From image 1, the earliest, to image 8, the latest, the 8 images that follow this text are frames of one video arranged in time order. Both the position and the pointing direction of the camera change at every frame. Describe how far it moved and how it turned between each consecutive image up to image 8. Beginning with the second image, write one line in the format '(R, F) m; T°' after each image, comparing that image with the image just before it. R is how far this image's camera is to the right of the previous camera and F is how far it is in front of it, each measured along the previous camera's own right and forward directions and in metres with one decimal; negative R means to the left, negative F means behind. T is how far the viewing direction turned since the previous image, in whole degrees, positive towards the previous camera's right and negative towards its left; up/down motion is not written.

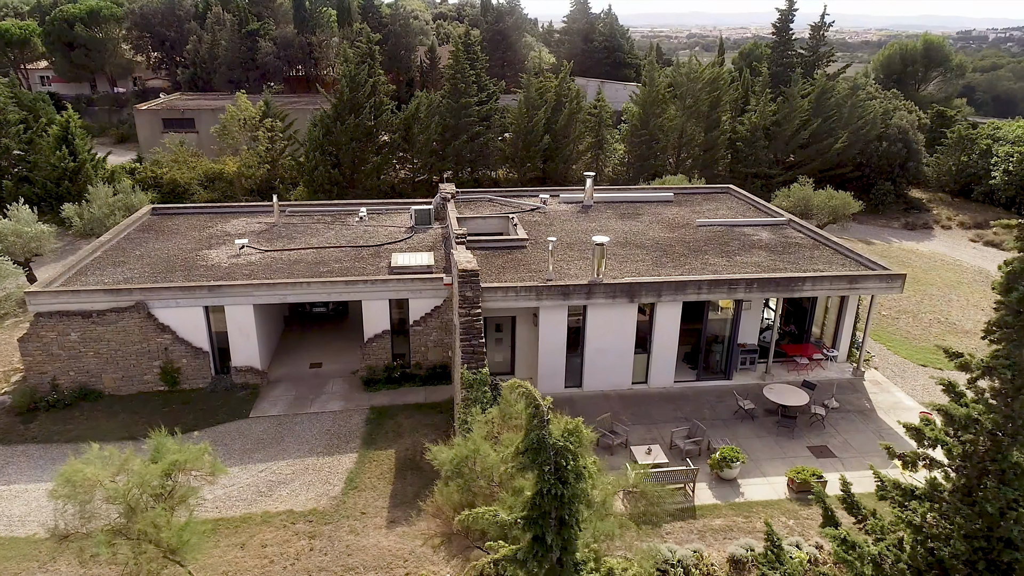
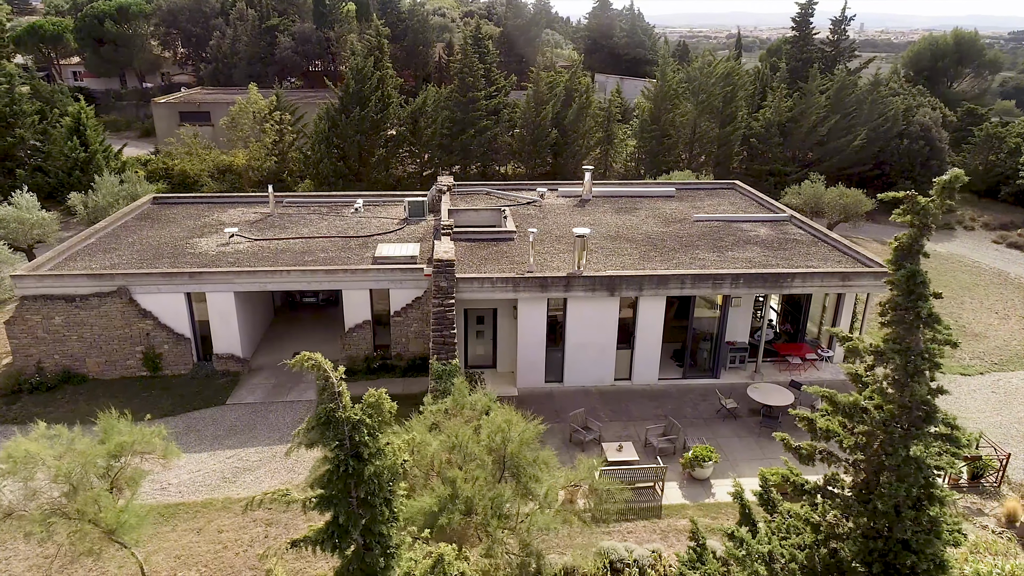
(+1.3, +0.3) m; -3°
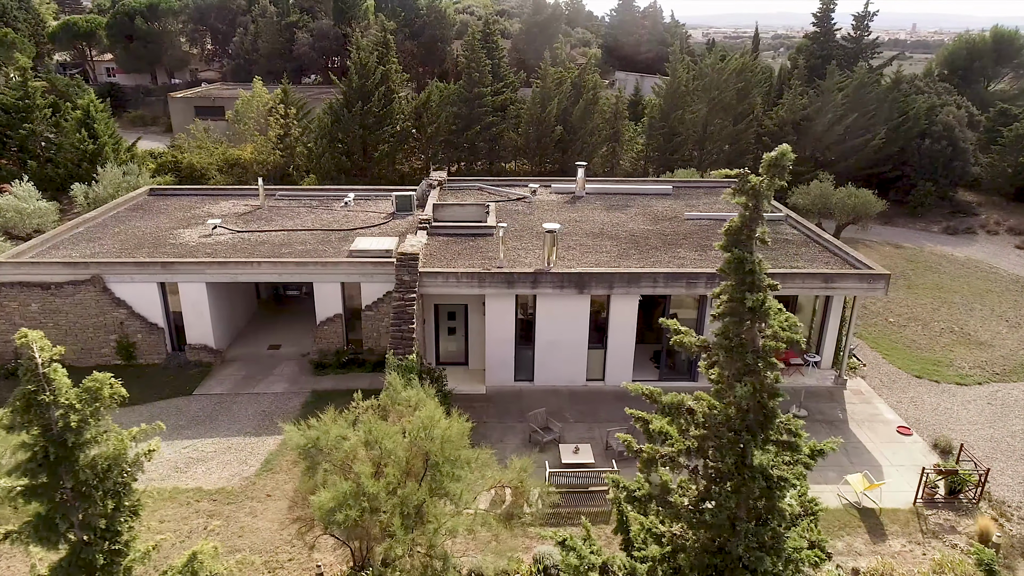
(+1.6, +0.4) m; -3°
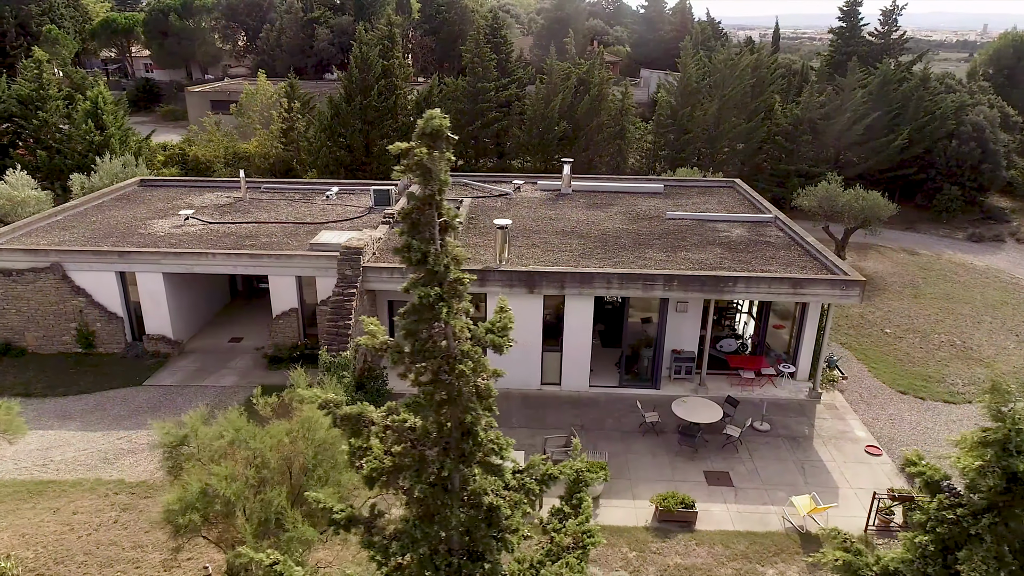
(+2.1, +0.7) m; -4°
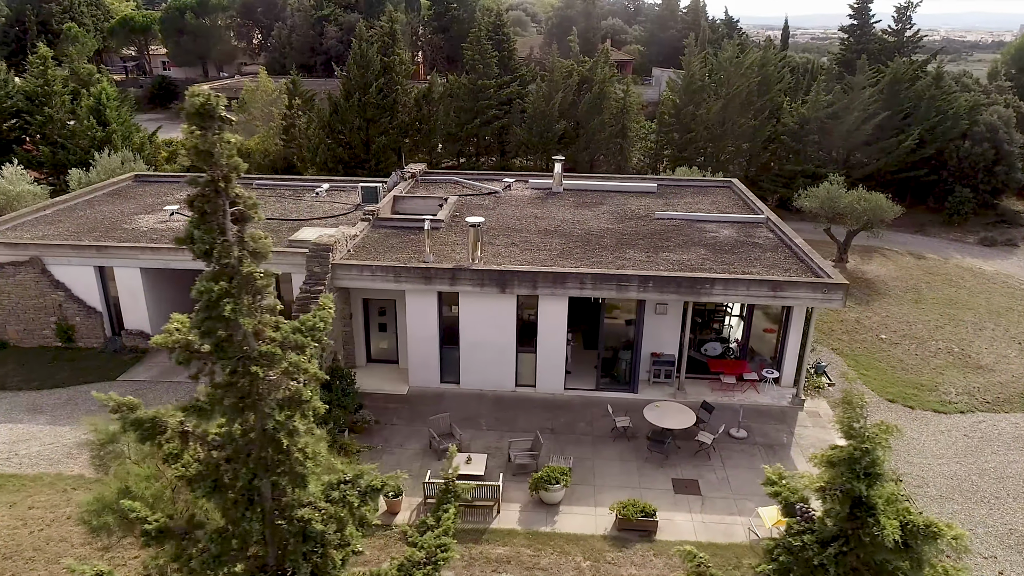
(+1.1, +0.3) m; -2°
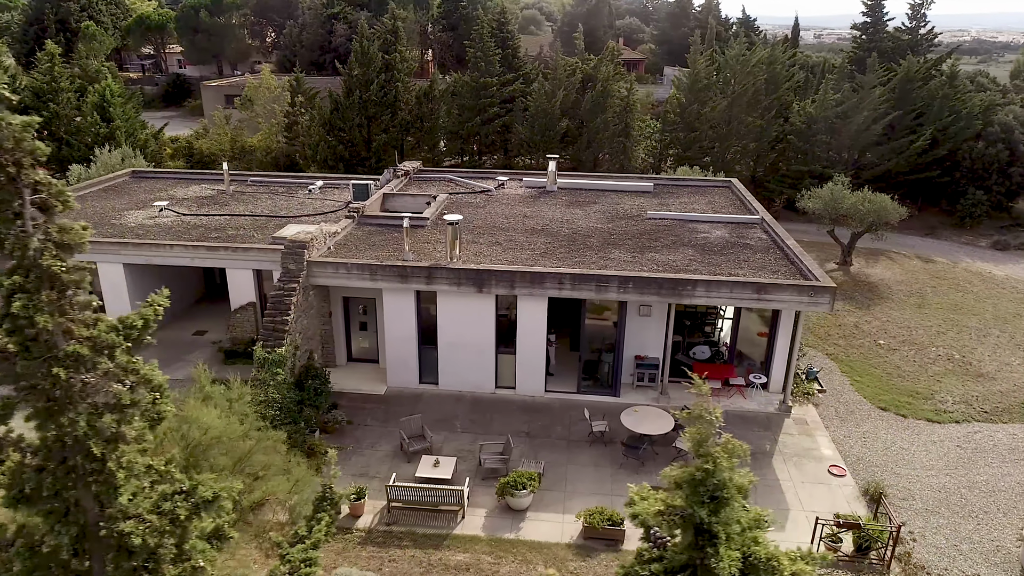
(+0.9, +0.3) m; -2°
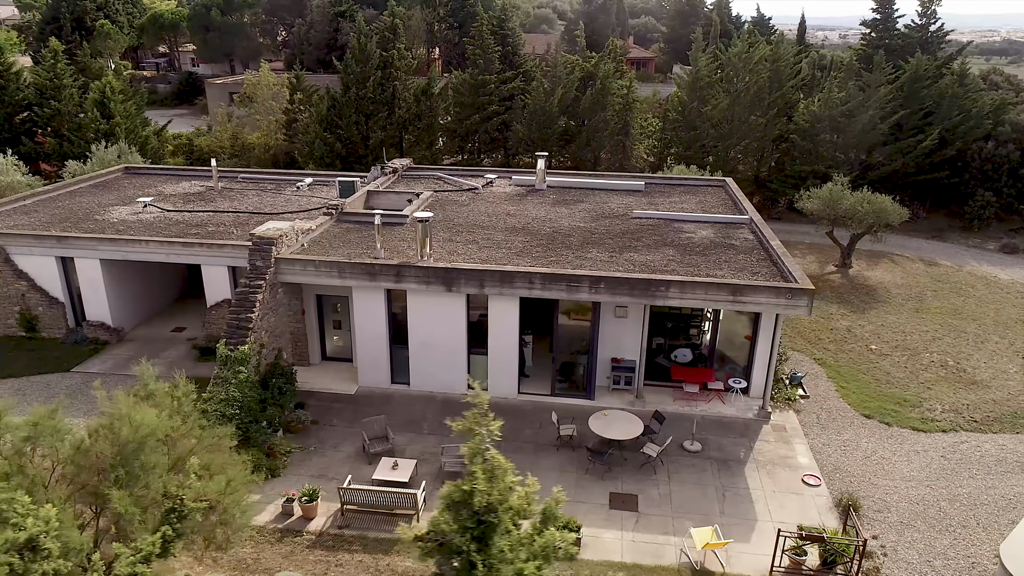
(+1.0, +0.3) m; -2°
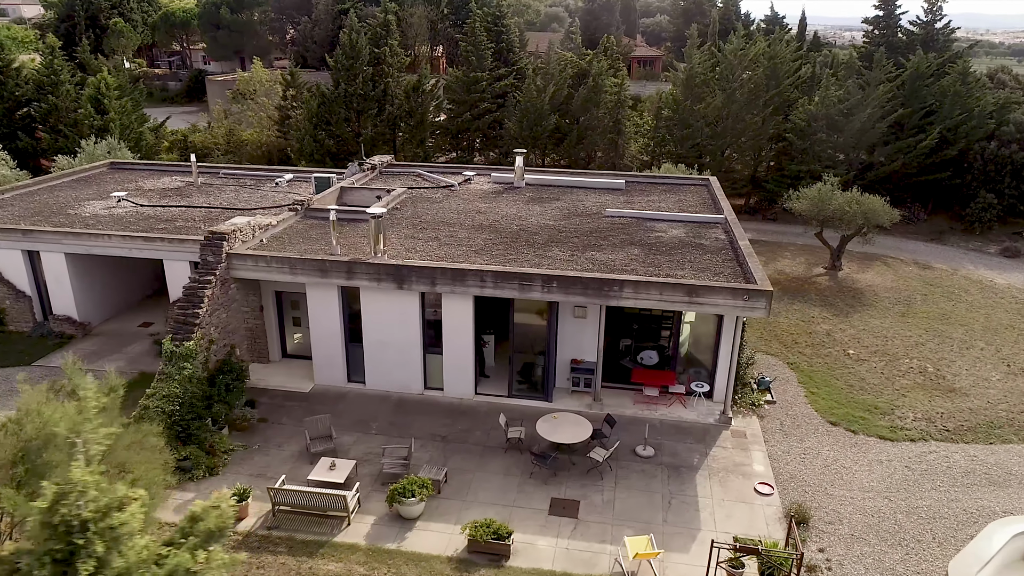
(+1.3, +0.4) m; -2°
